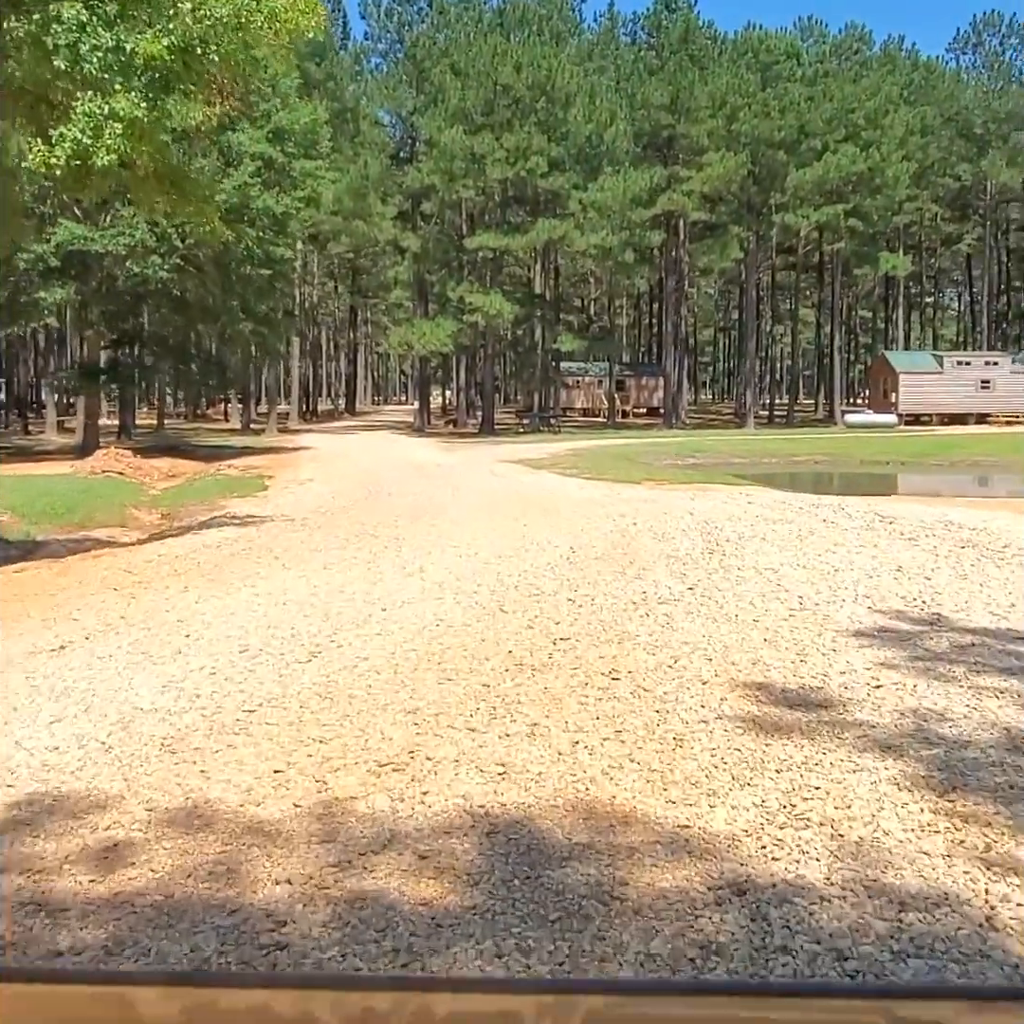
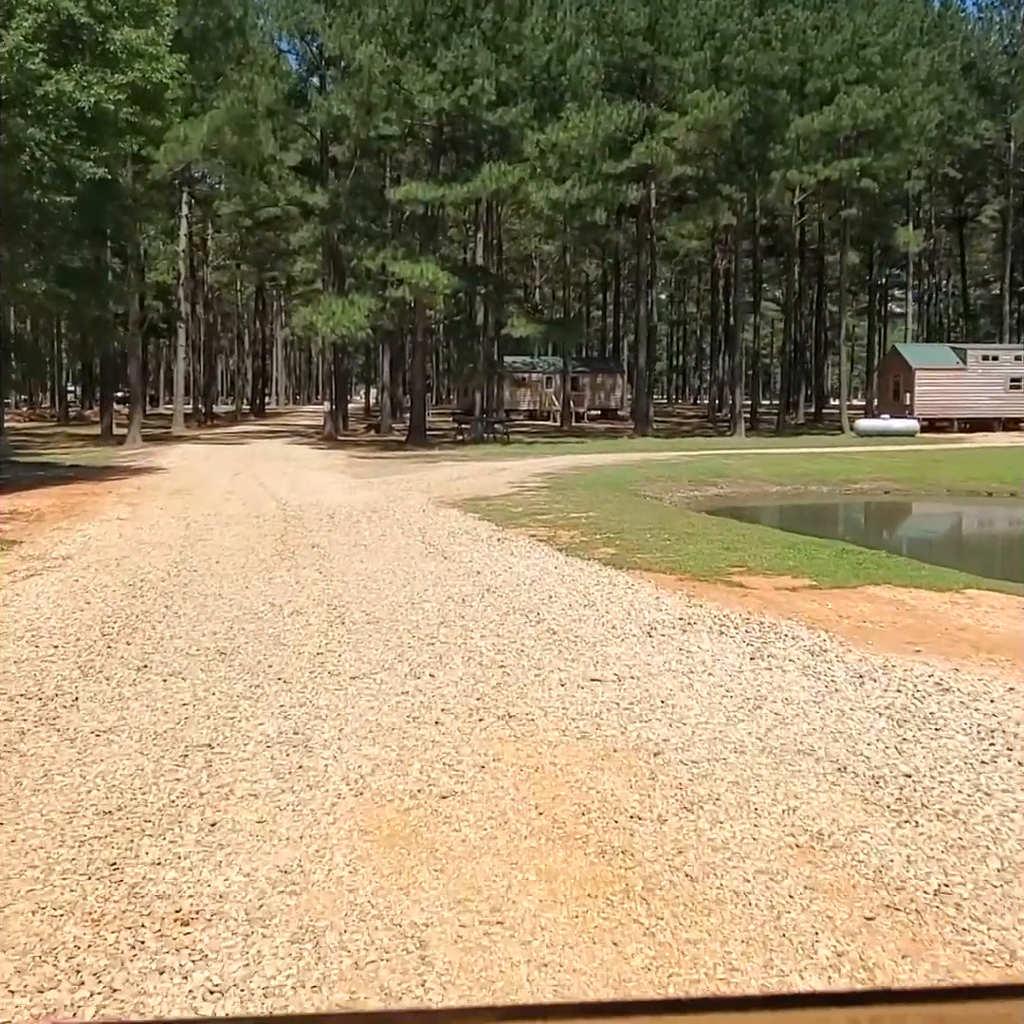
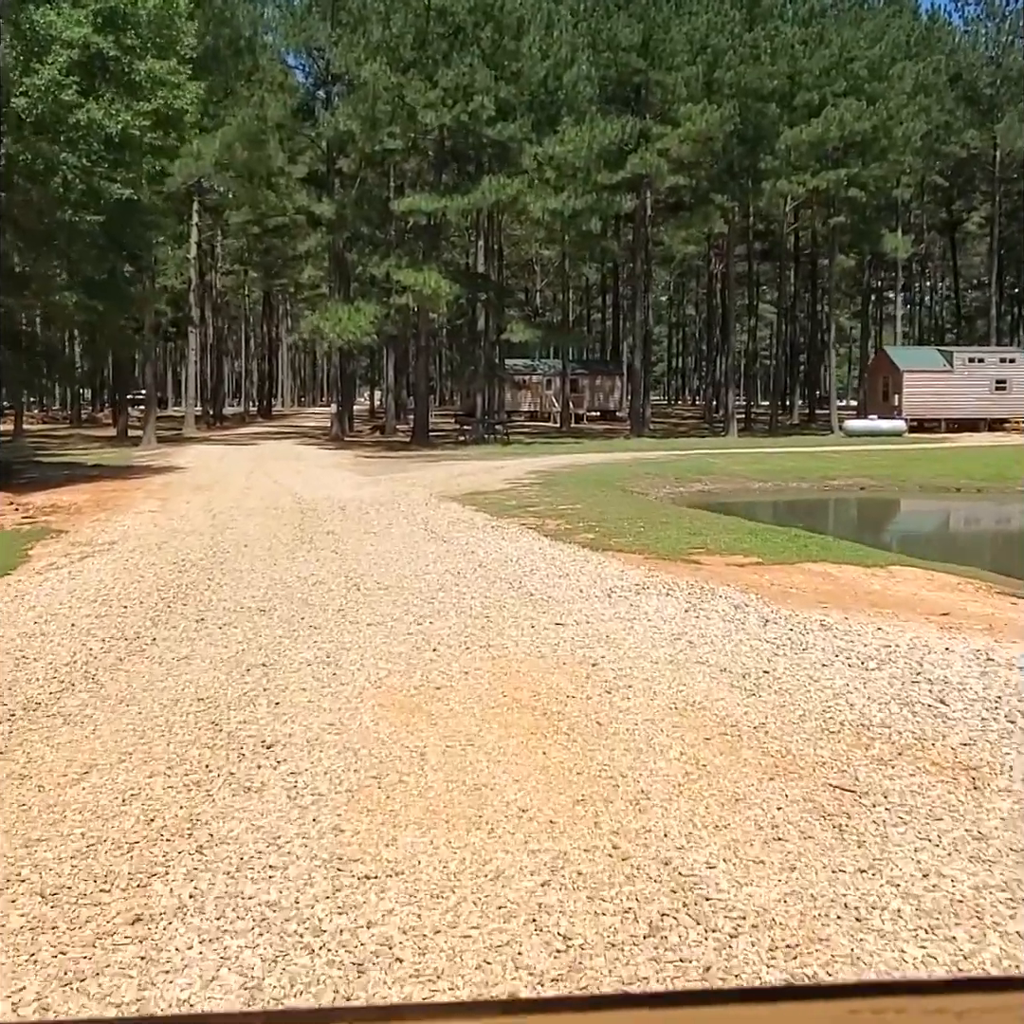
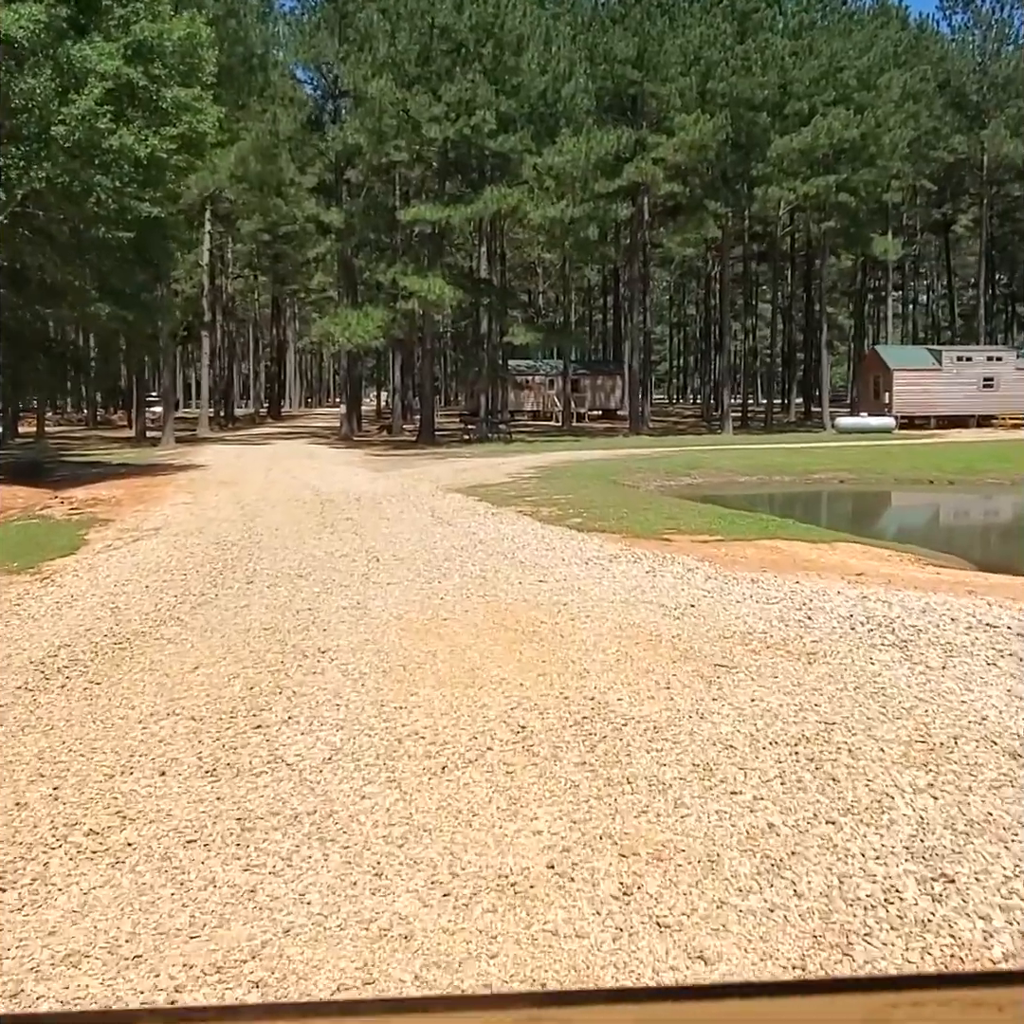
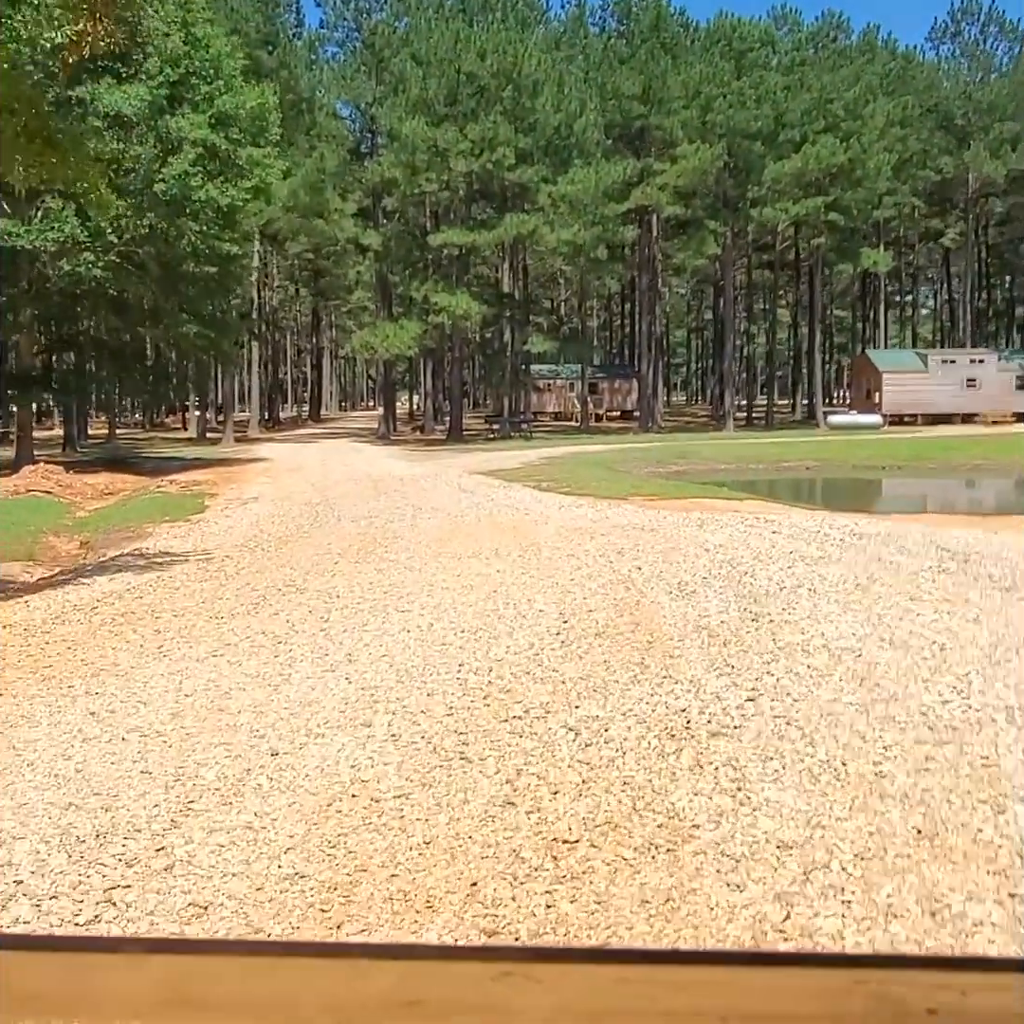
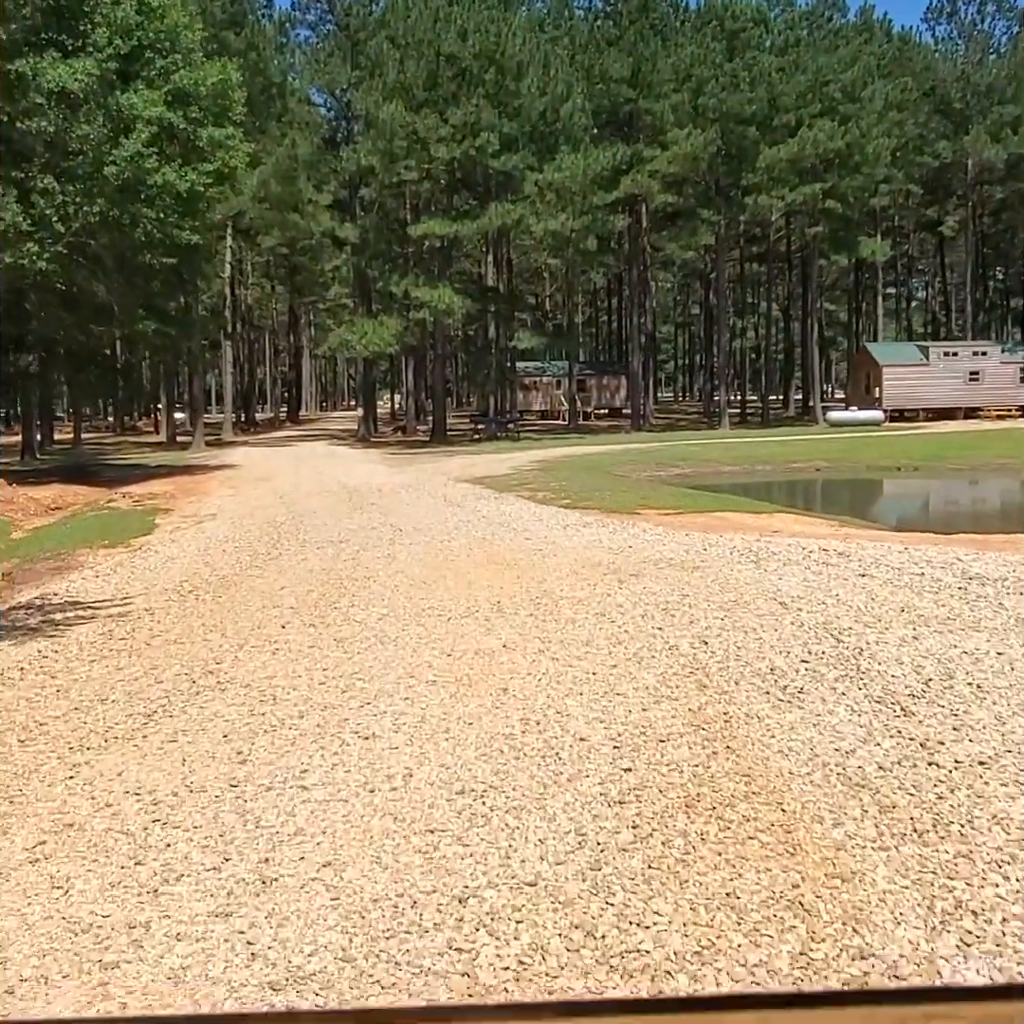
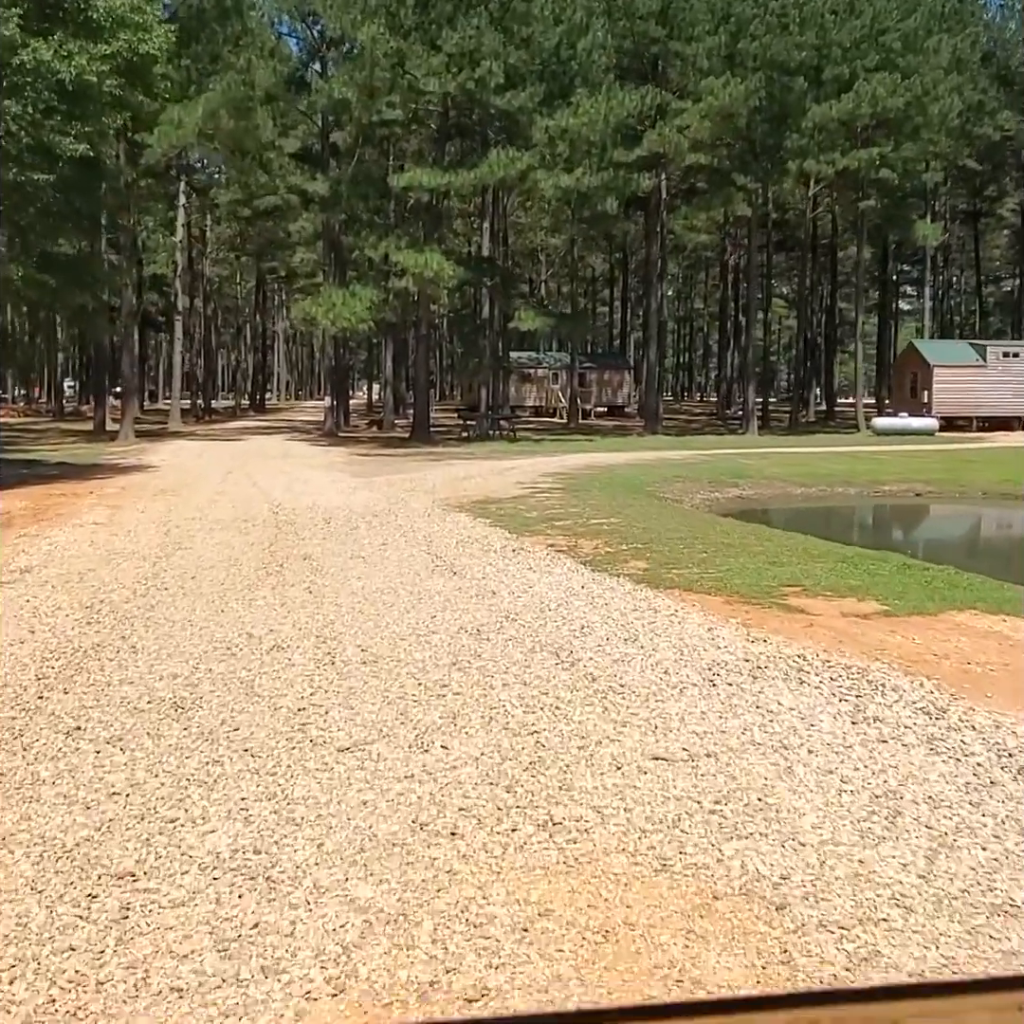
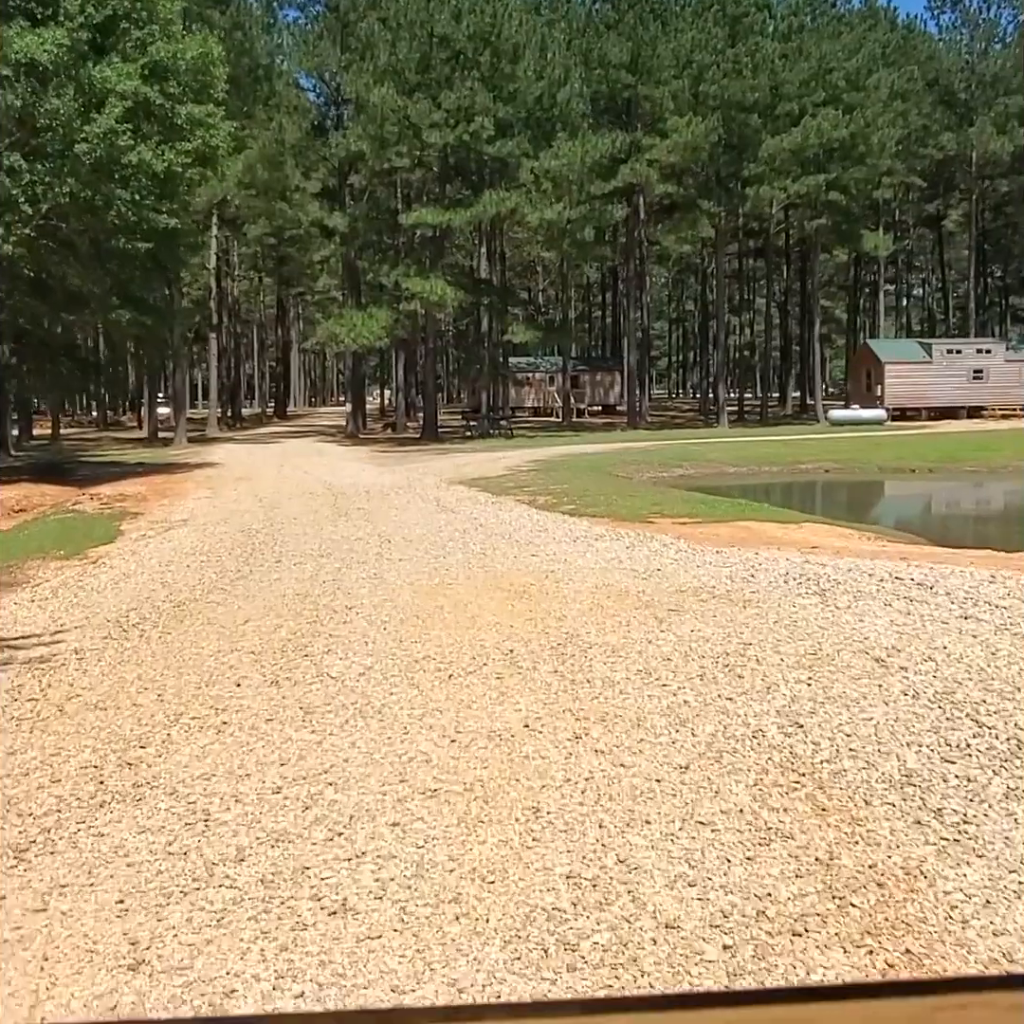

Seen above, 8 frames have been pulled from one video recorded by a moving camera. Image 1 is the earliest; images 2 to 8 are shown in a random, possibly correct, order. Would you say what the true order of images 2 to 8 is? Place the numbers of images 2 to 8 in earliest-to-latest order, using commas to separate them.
5, 6, 8, 4, 3, 2, 7
